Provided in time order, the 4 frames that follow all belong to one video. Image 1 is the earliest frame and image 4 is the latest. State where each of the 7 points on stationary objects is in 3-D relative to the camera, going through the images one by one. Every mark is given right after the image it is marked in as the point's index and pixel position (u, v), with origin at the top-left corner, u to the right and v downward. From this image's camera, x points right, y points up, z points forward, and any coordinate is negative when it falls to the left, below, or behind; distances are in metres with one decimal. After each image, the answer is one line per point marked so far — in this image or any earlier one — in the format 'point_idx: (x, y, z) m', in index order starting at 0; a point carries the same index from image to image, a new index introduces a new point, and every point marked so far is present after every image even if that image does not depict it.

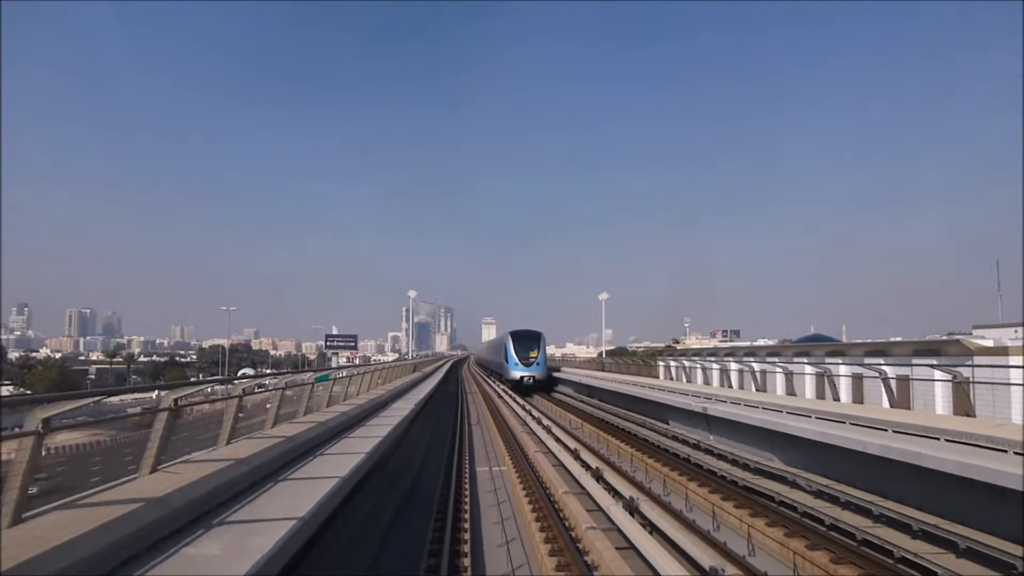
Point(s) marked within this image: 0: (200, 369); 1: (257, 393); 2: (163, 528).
0: (-5.4, -1.4, +12.4) m
1: (-3.9, -1.6, +10.9) m
2: (-3.0, -2.1, +6.0) m
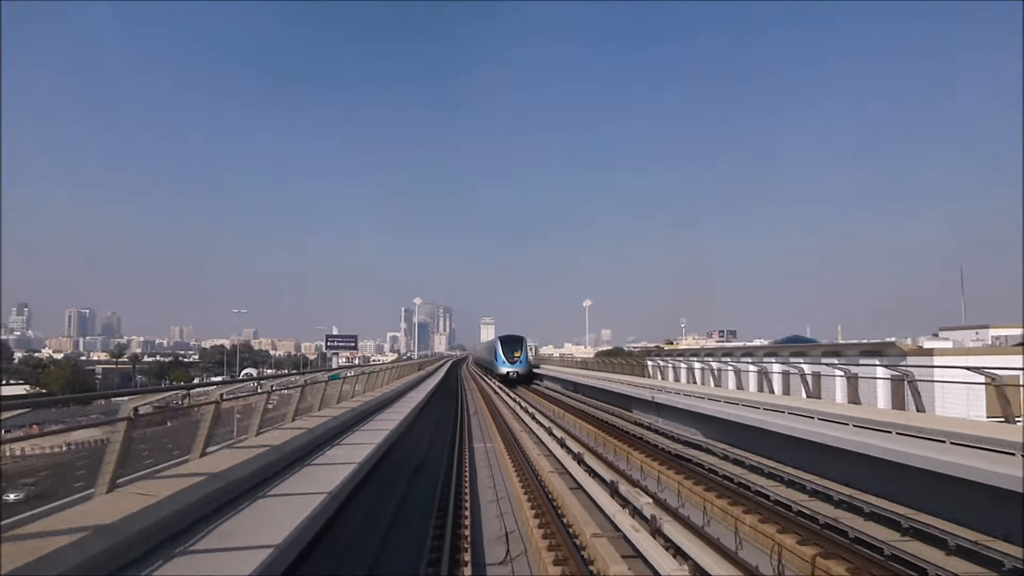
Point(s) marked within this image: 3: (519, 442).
0: (-5.4, -1.4, +12.6) m
1: (-3.9, -1.7, +11.0) m
2: (-3.0, -2.1, +6.1) m
3: (+0.2, -4.2, +18.8) m
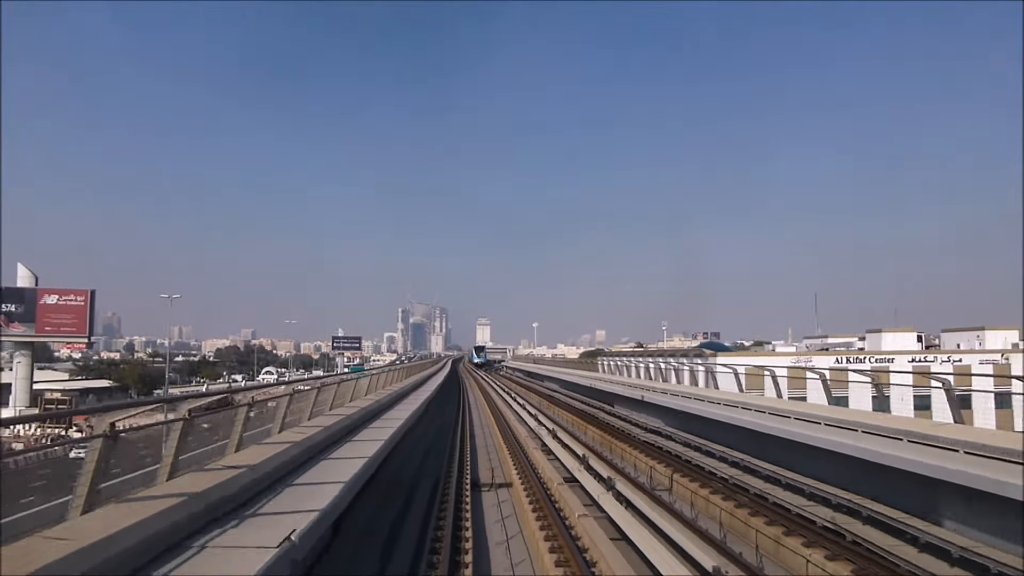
0: (-5.6, -1.5, +13.8) m
1: (-4.0, -1.8, +12.2) m
2: (-3.1, -2.2, +7.3) m
3: (0.0, -4.3, +20.0) m
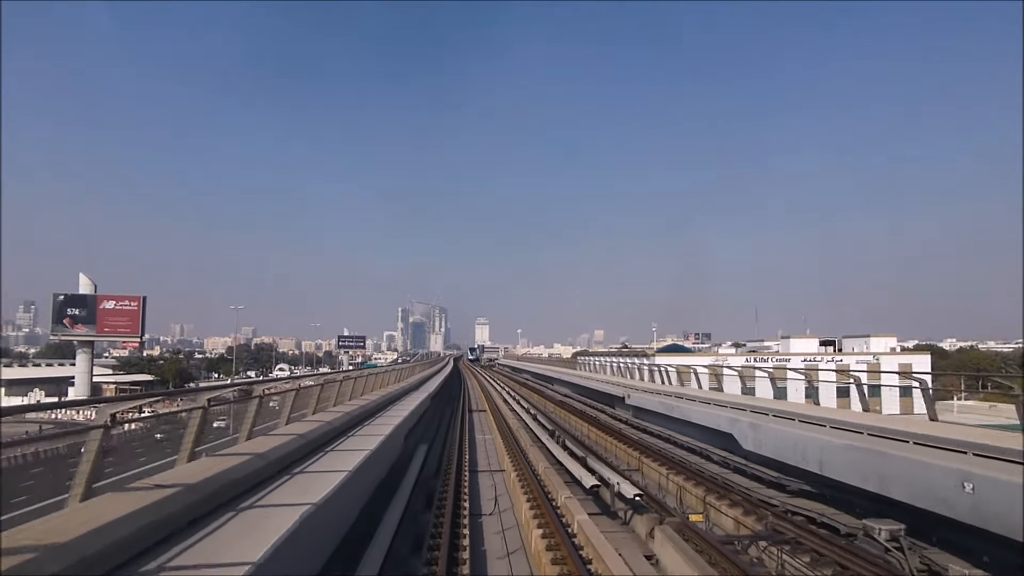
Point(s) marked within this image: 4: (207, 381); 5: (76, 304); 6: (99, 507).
0: (-5.6, -1.6, +14.6) m
1: (-4.1, -1.8, +13.0) m
2: (-3.2, -2.3, +8.2) m
3: (0.0, -4.3, +20.9) m
4: (-5.0, -1.5, +11.7) m
5: (-5.1, -0.2, +8.3) m
6: (-3.3, -1.8, +5.9) m
